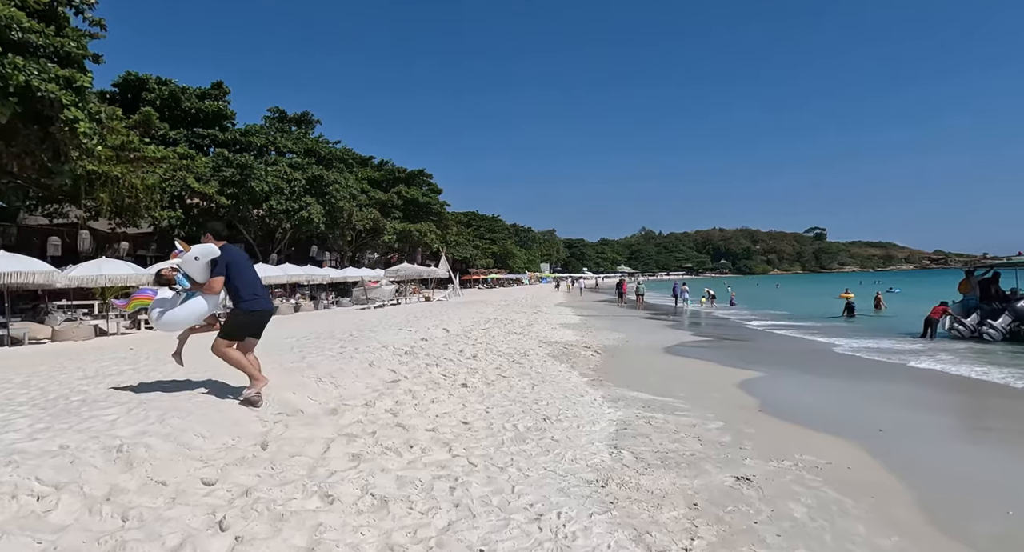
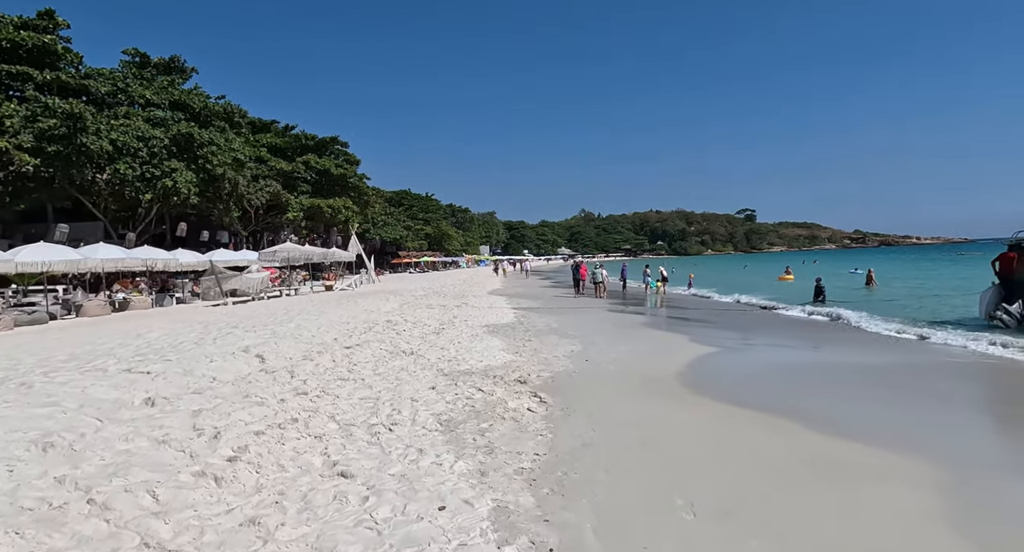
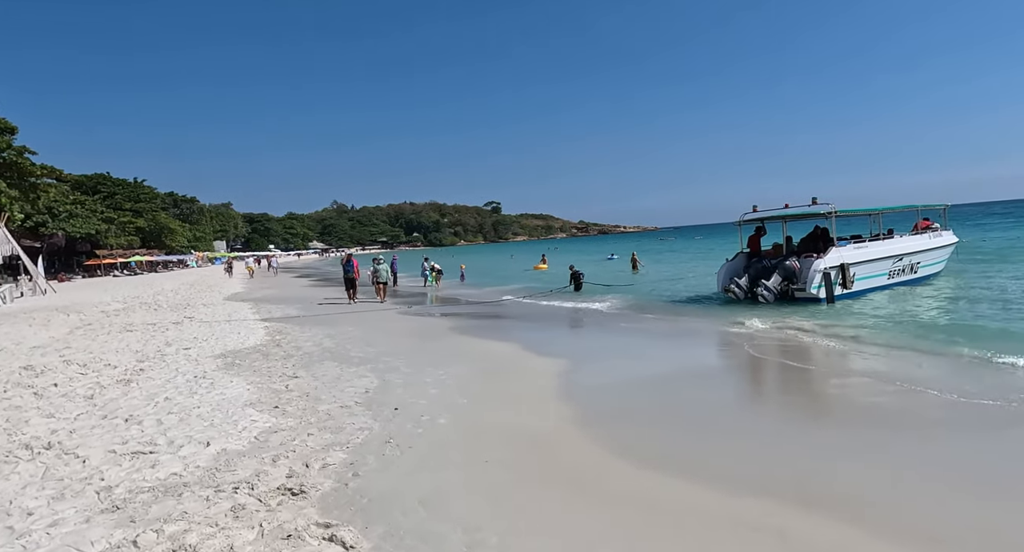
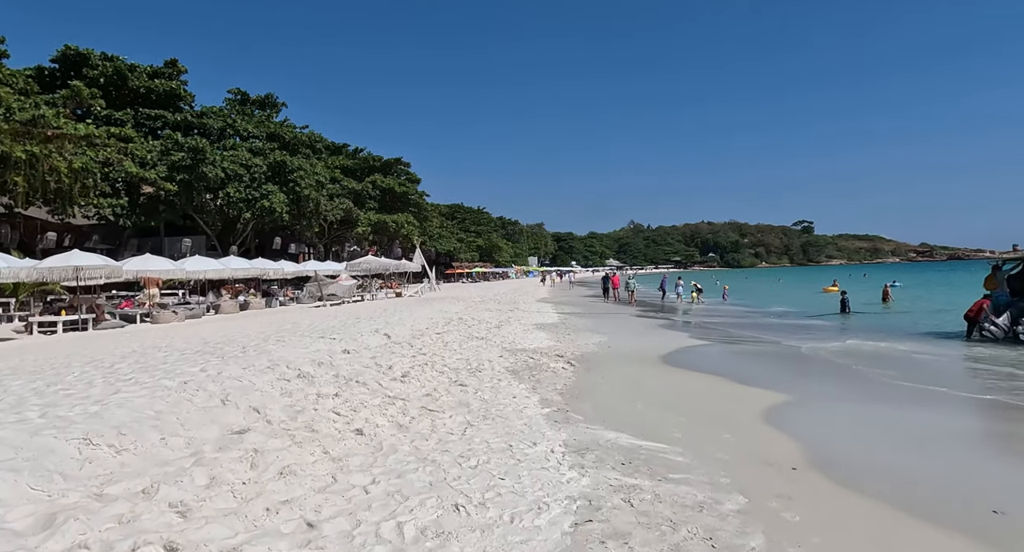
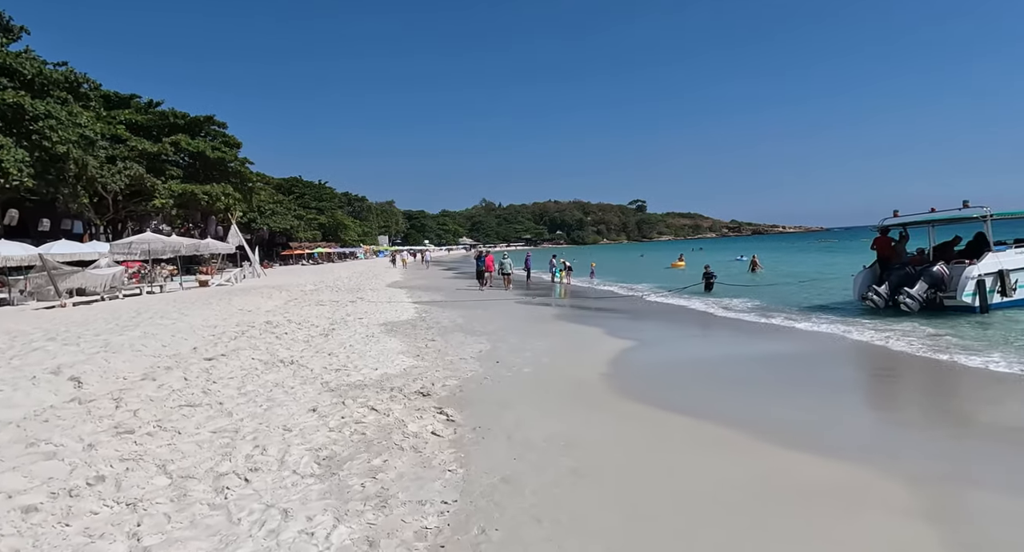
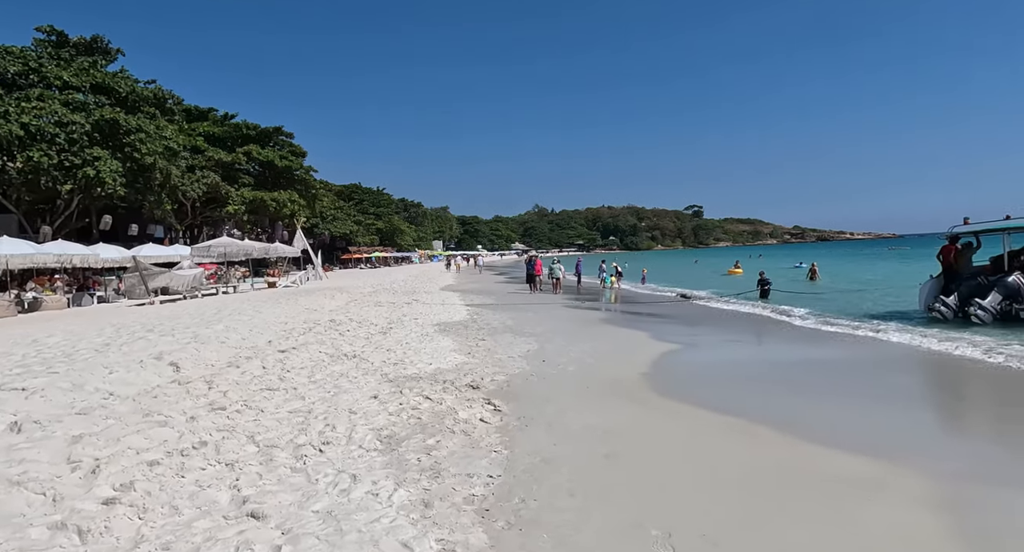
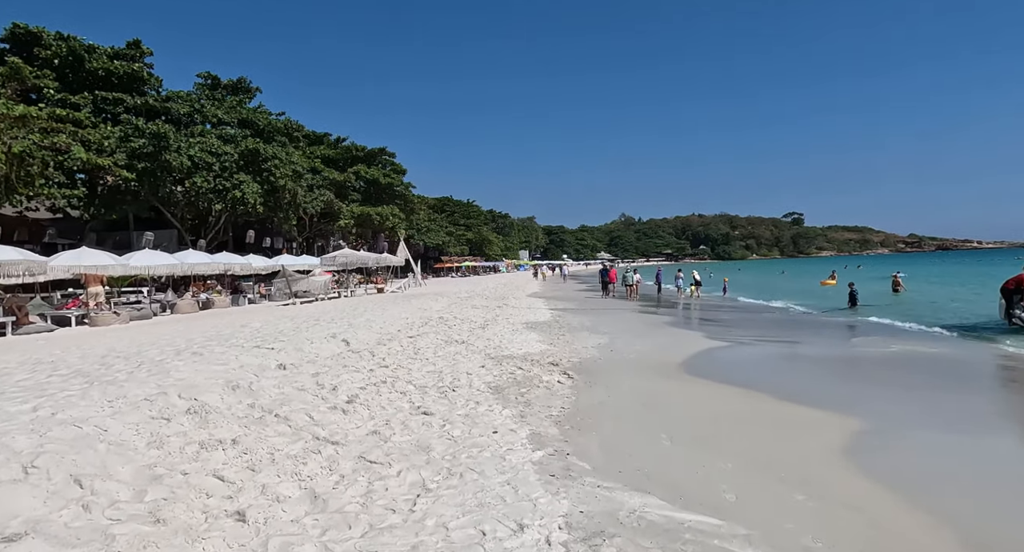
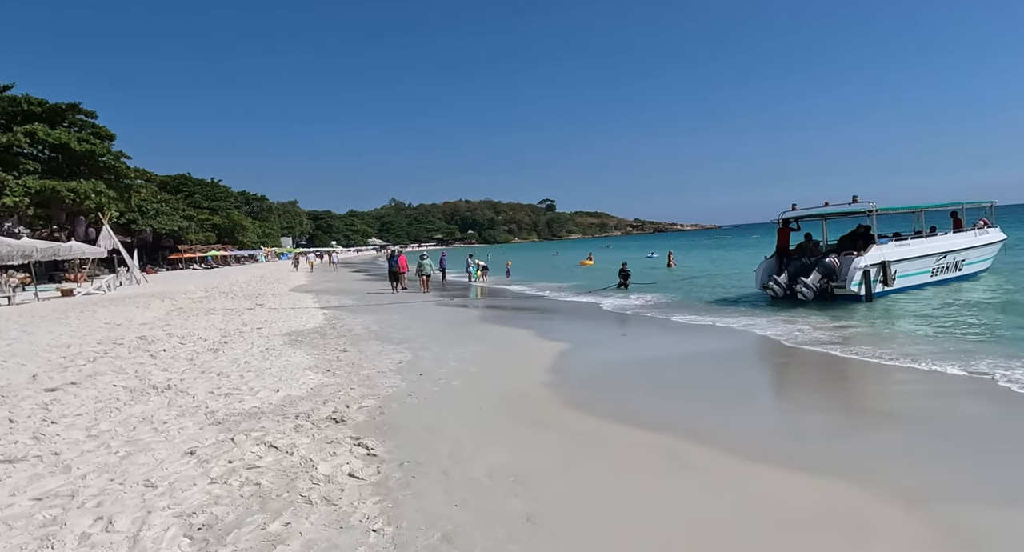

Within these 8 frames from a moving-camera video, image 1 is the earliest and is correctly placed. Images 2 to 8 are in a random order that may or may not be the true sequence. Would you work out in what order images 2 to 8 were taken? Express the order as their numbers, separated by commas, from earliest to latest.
4, 7, 2, 6, 5, 8, 3
